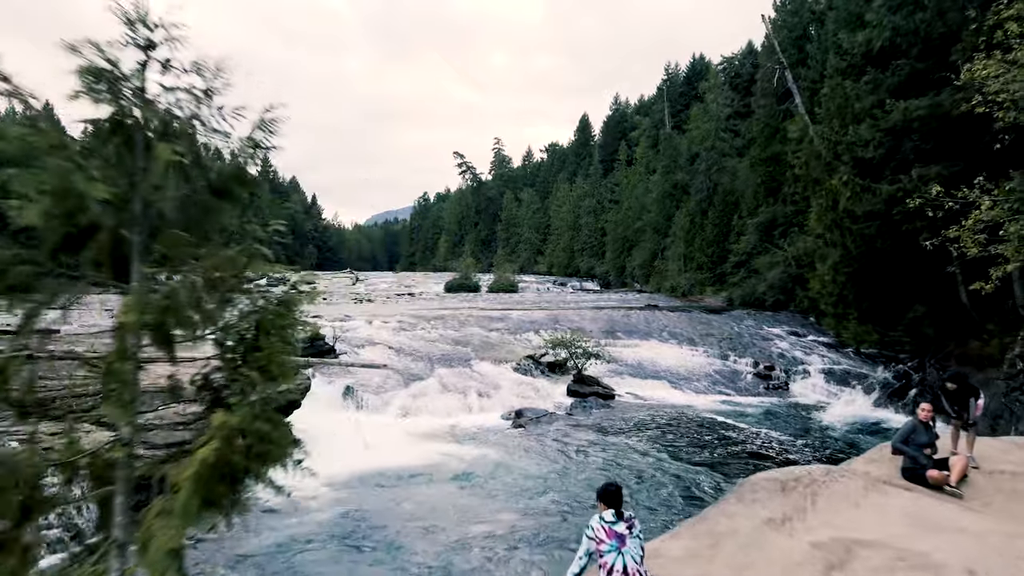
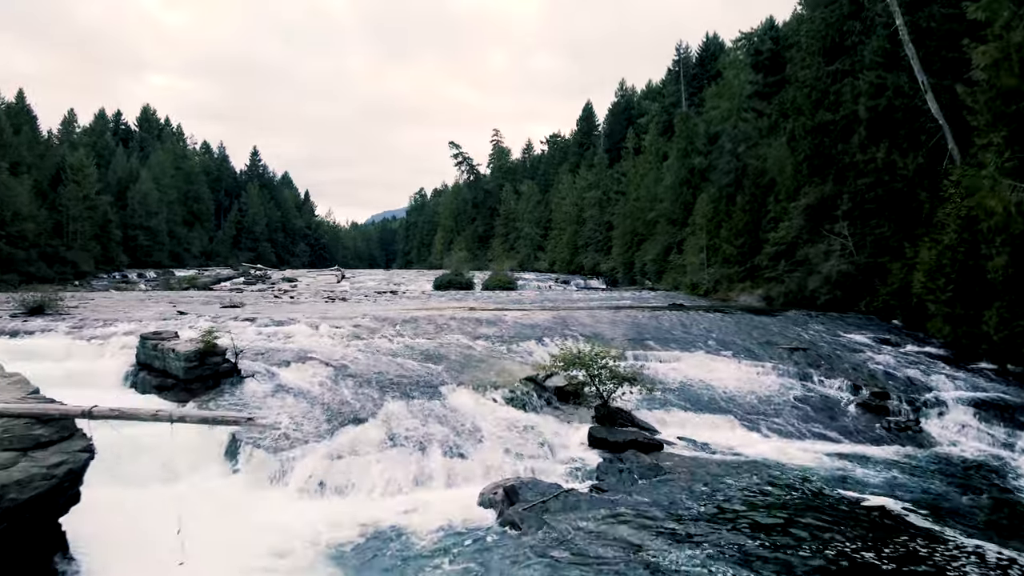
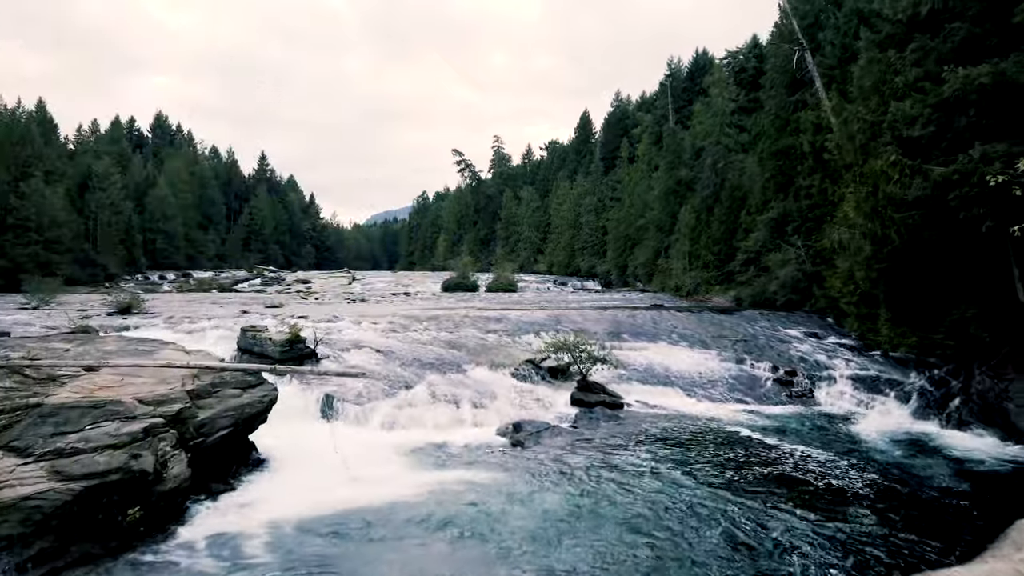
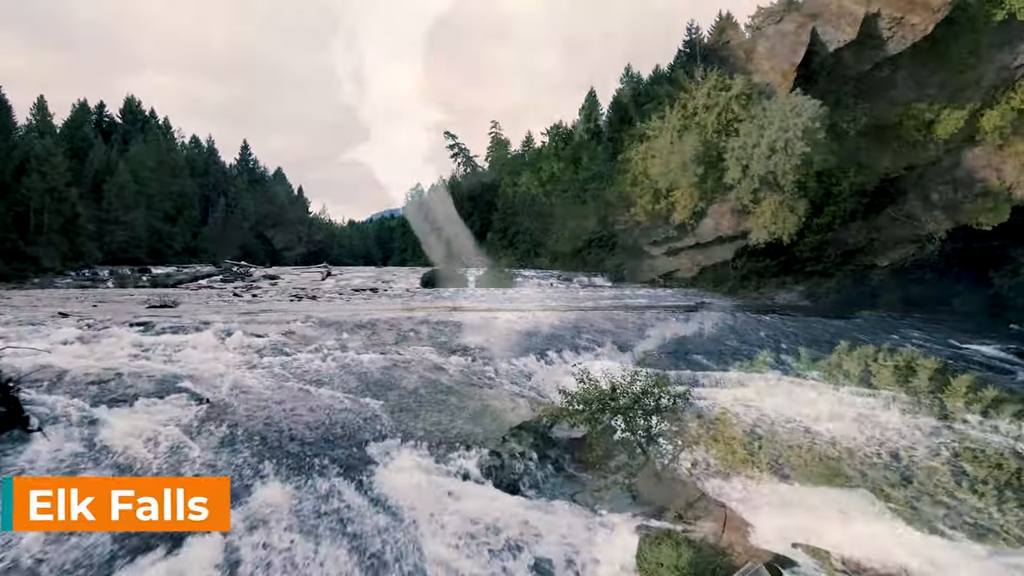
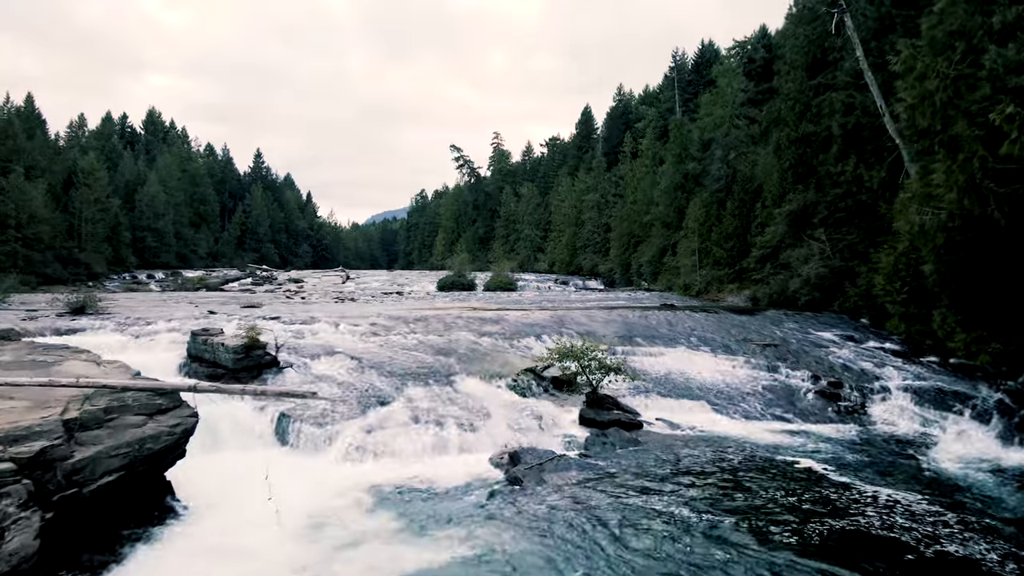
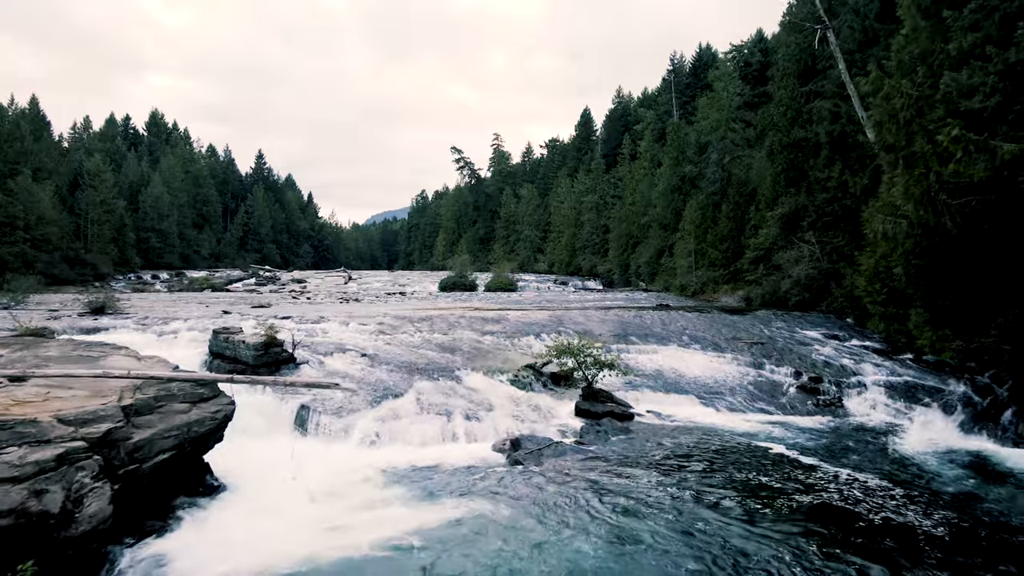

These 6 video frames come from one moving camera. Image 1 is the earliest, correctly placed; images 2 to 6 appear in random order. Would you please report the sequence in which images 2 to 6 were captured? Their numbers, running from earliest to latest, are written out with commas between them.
3, 6, 5, 2, 4
